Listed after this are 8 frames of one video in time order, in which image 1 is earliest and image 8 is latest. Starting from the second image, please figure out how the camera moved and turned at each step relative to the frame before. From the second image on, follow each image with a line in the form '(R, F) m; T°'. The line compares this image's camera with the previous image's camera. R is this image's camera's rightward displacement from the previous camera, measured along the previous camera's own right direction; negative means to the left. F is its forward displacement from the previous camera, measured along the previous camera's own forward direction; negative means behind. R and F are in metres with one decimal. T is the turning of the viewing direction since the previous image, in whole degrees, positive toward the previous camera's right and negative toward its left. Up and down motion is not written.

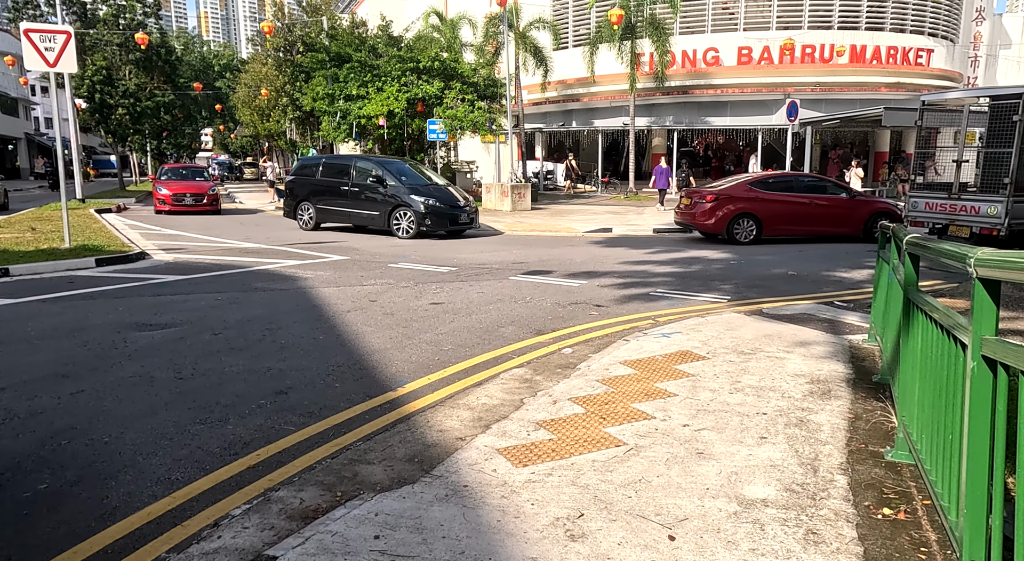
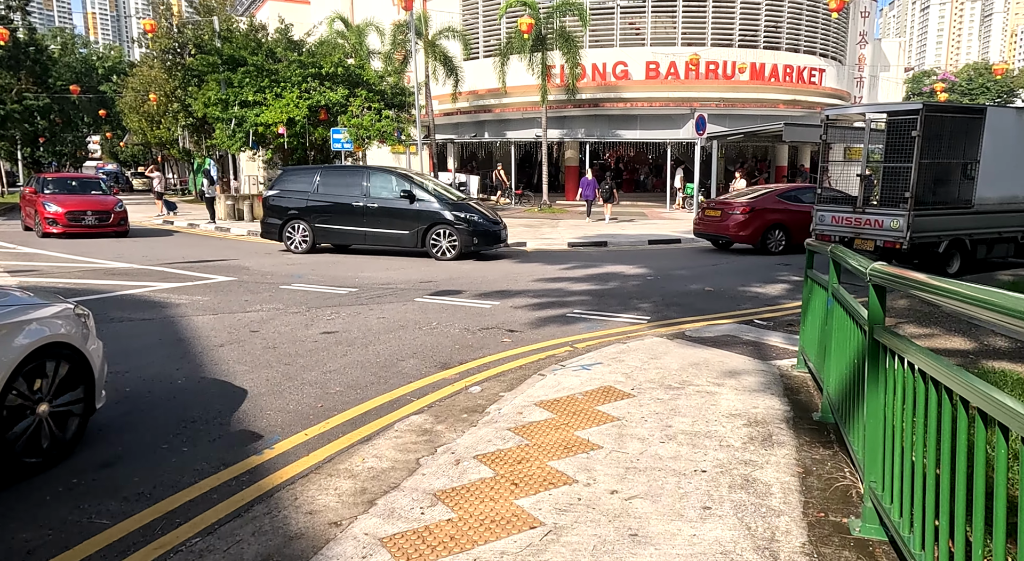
(+0.1, +0.7) m; +7°
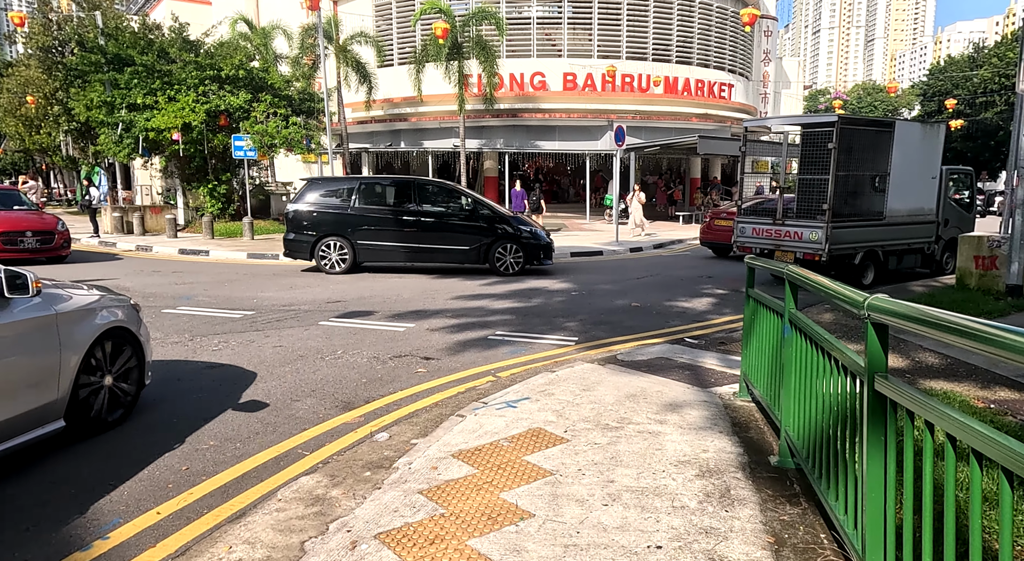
(0.0, +0.7) m; +7°
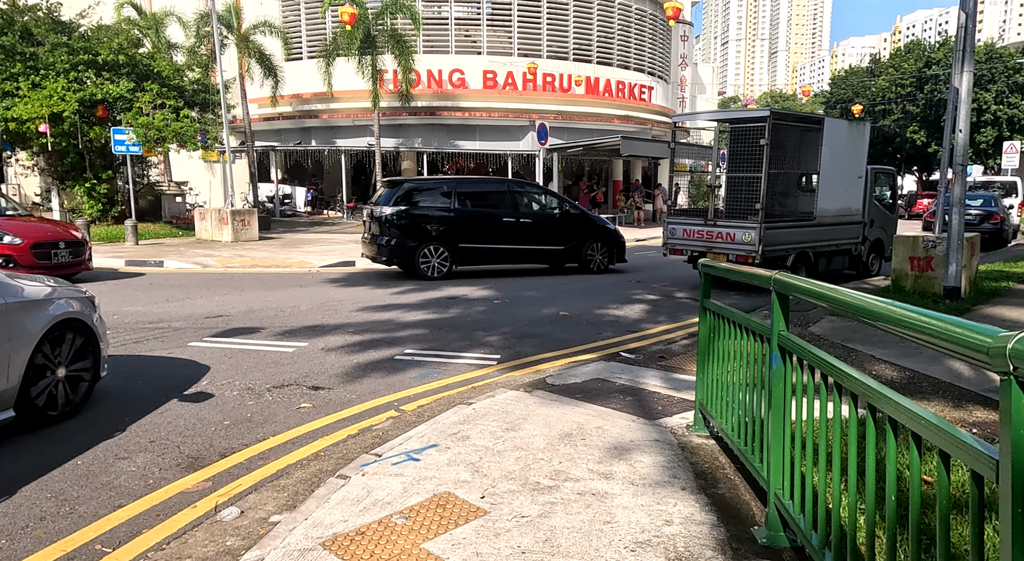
(+0.1, +1.0) m; +6°
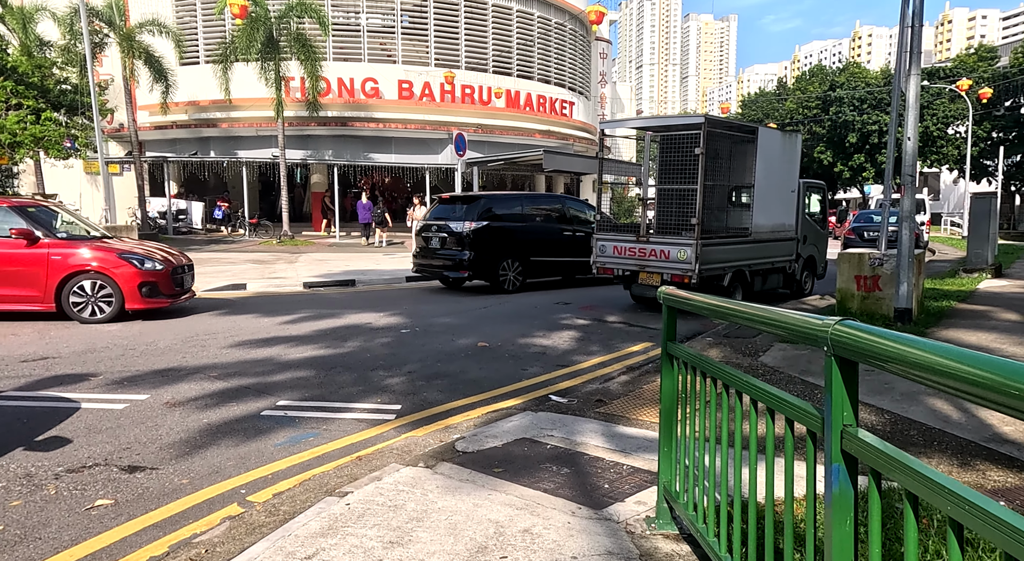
(+0.2, +1.3) m; +6°
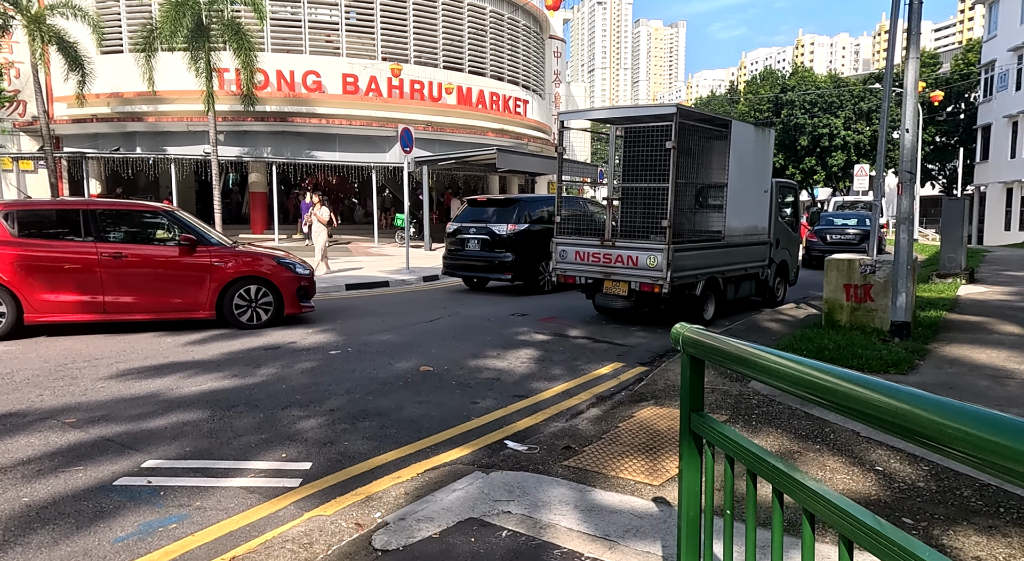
(+0.1, +1.2) m; +4°
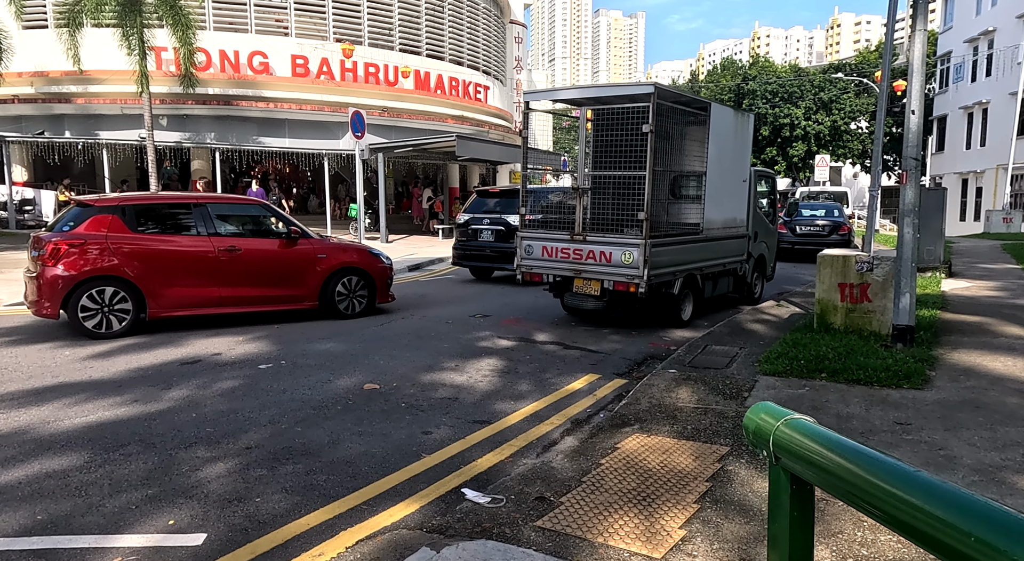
(0.0, +0.9) m; +3°
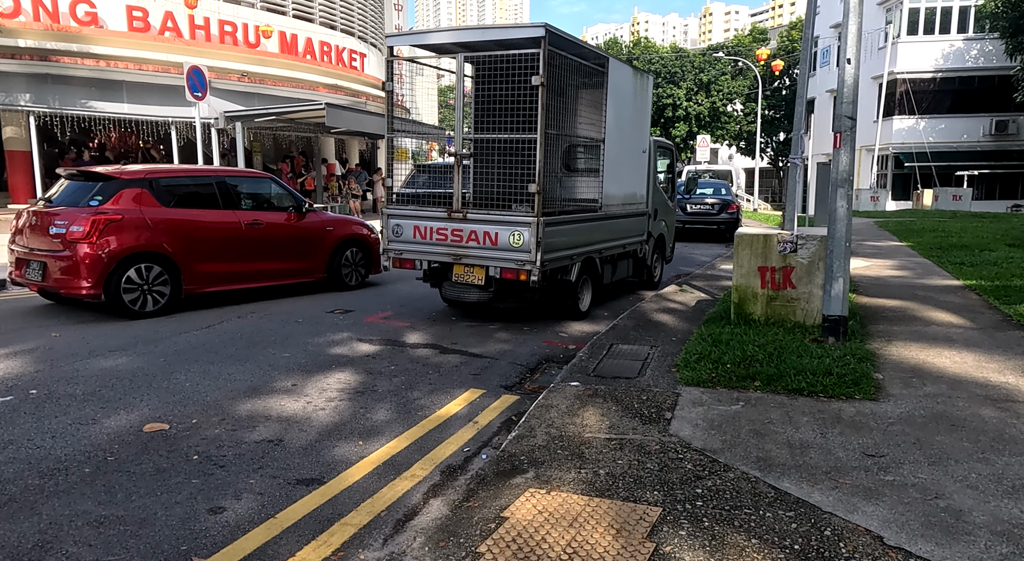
(+0.2, +1.5) m; +9°
